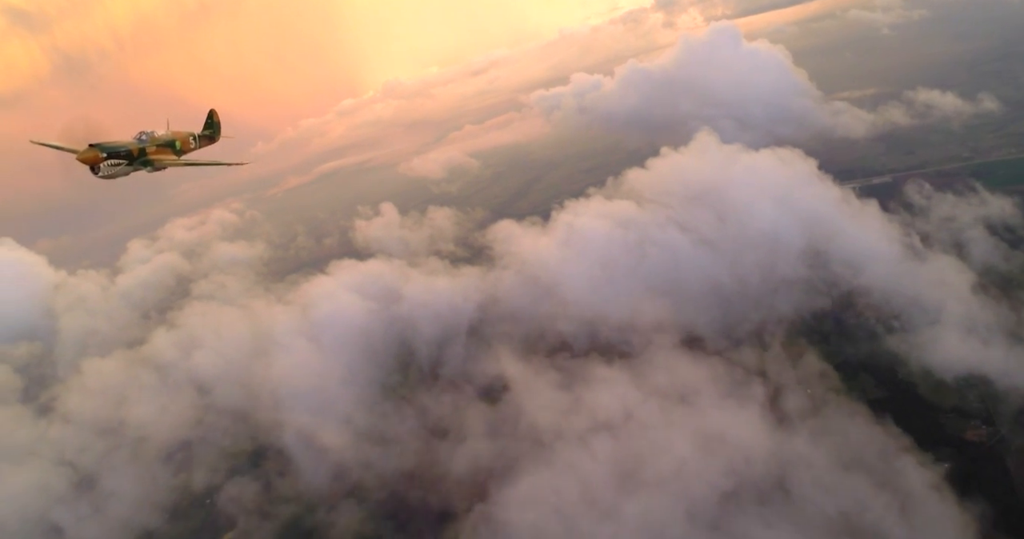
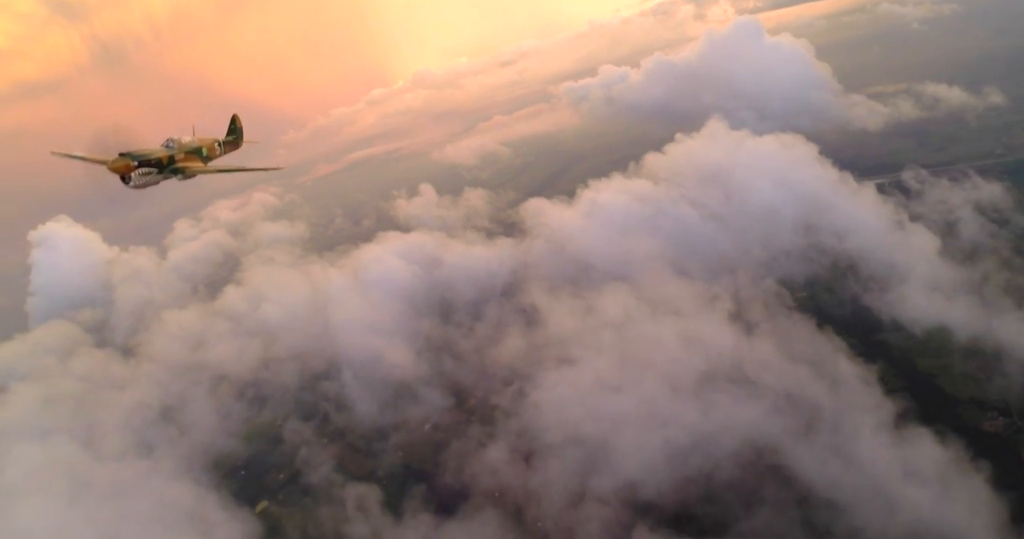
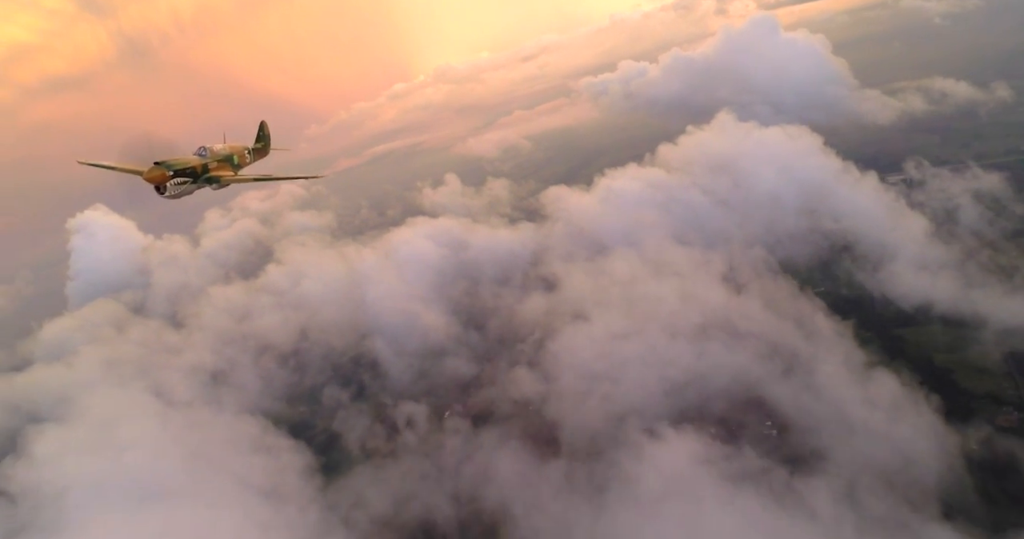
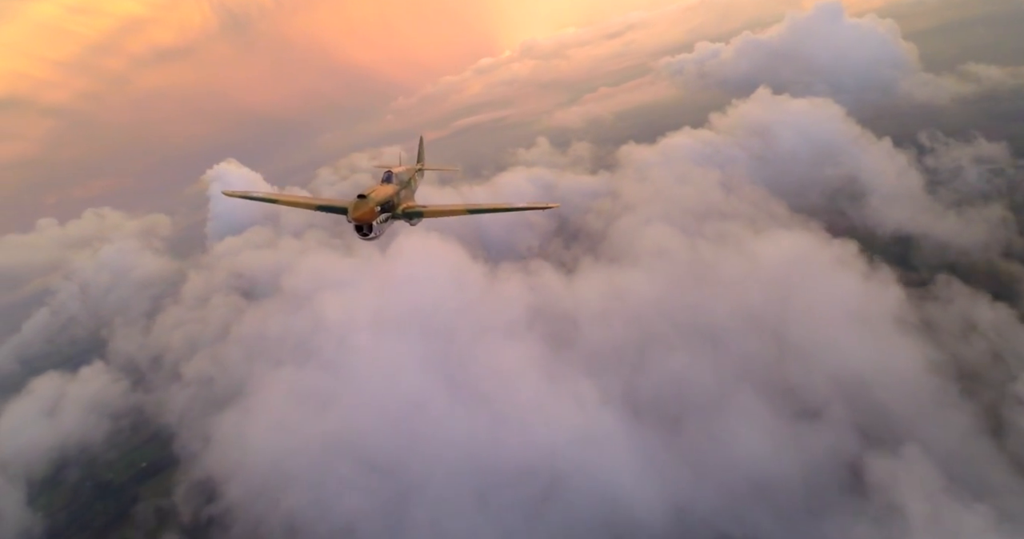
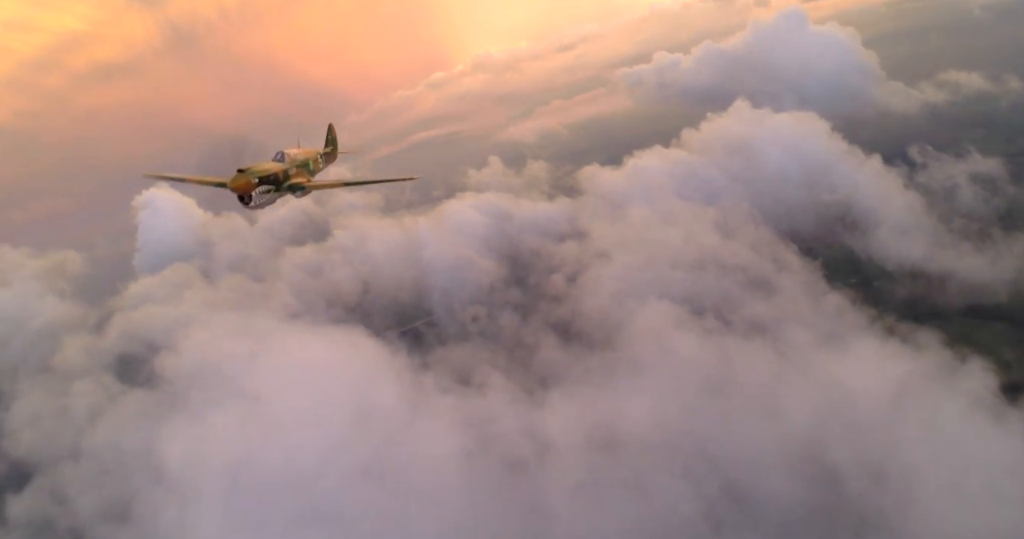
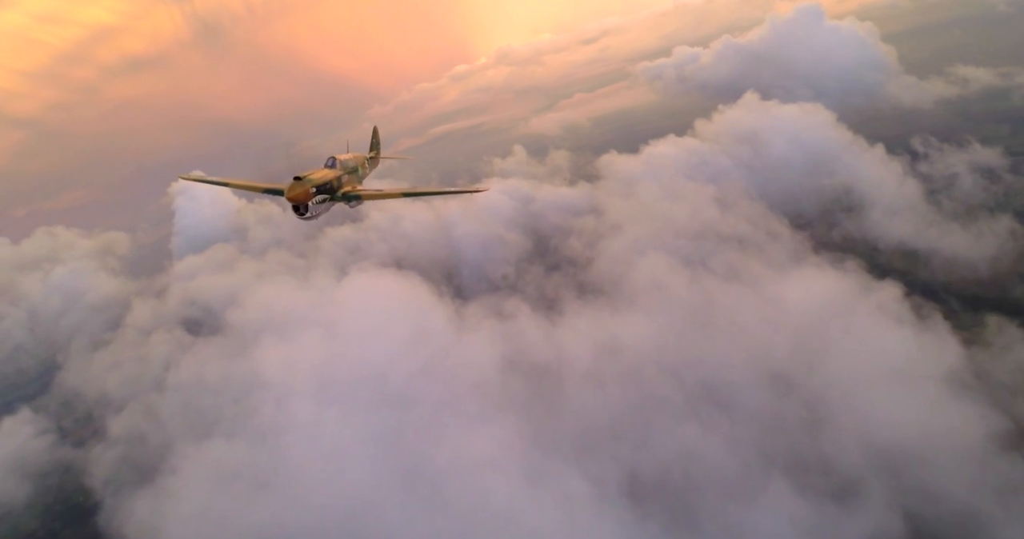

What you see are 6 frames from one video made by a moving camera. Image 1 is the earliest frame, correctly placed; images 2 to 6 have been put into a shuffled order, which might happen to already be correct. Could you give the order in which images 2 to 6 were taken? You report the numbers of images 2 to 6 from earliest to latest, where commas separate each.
2, 3, 5, 6, 4
